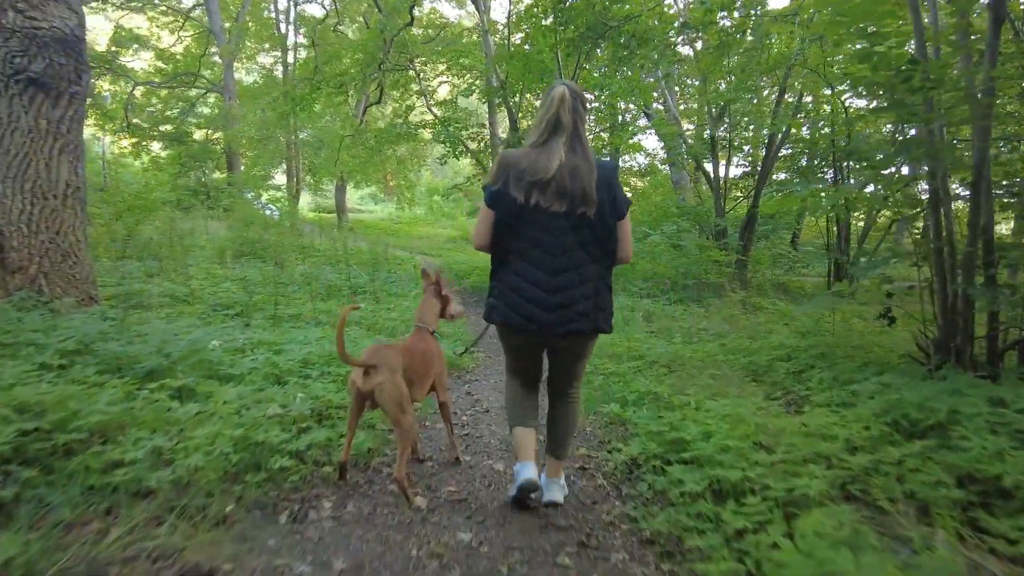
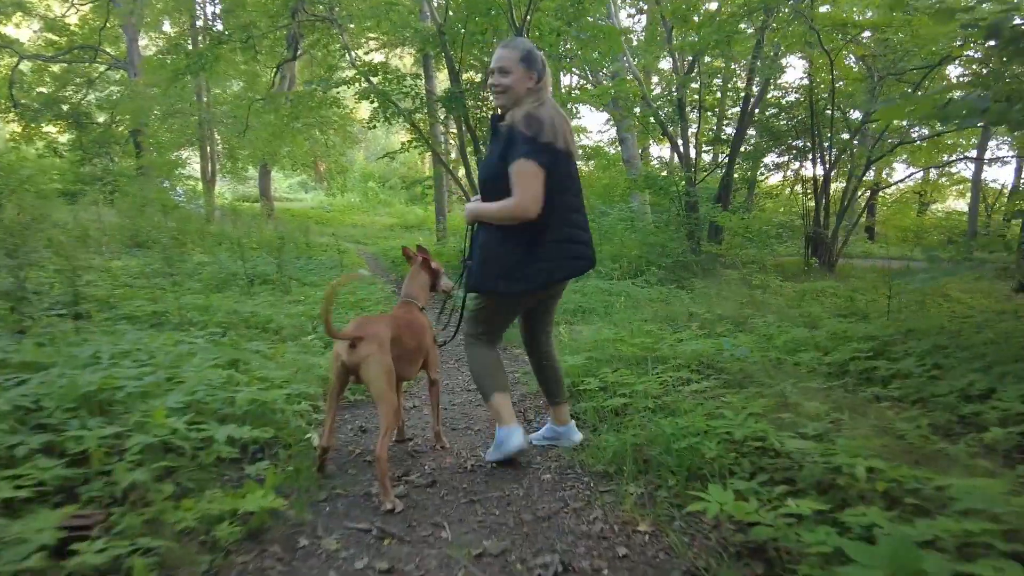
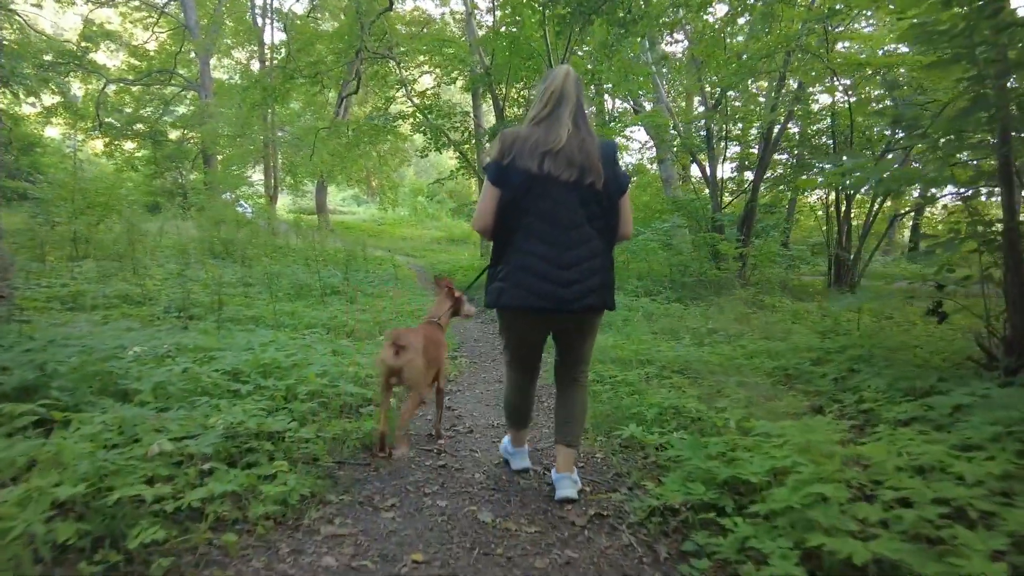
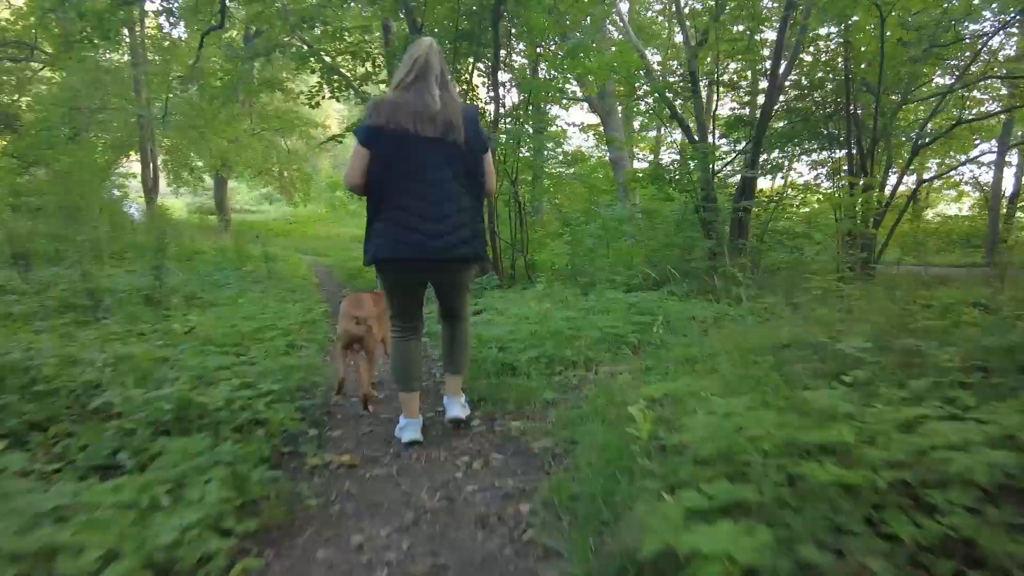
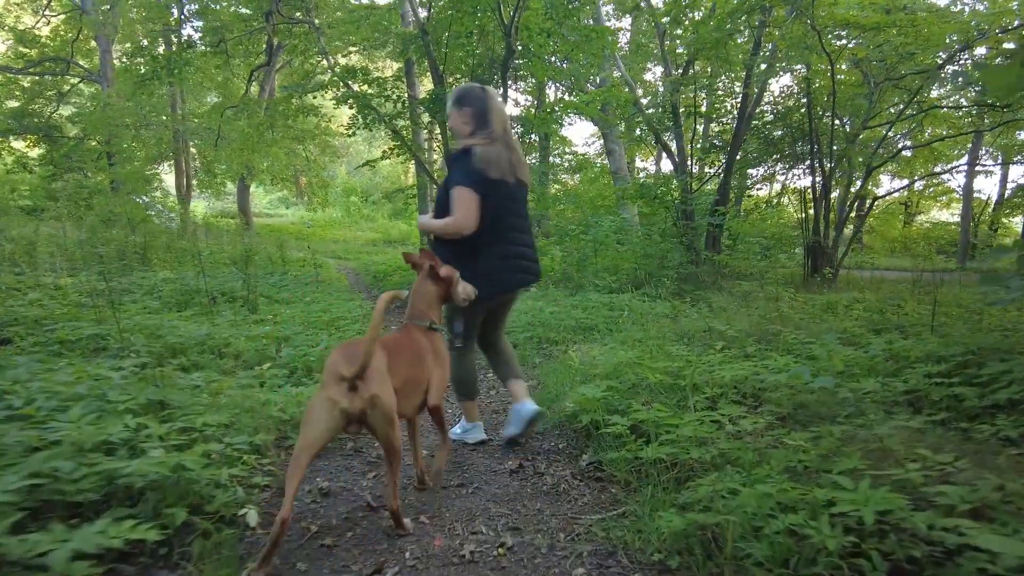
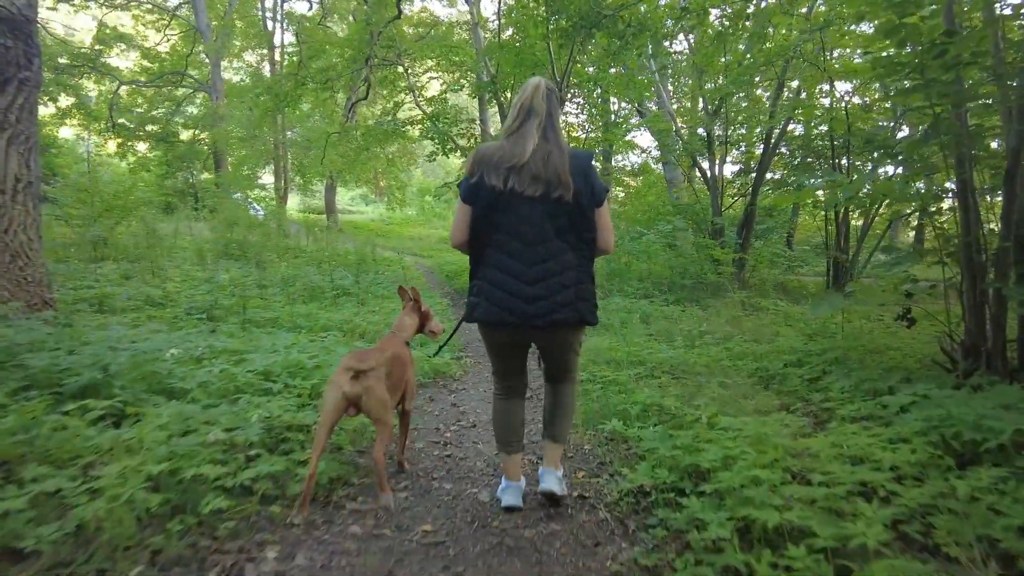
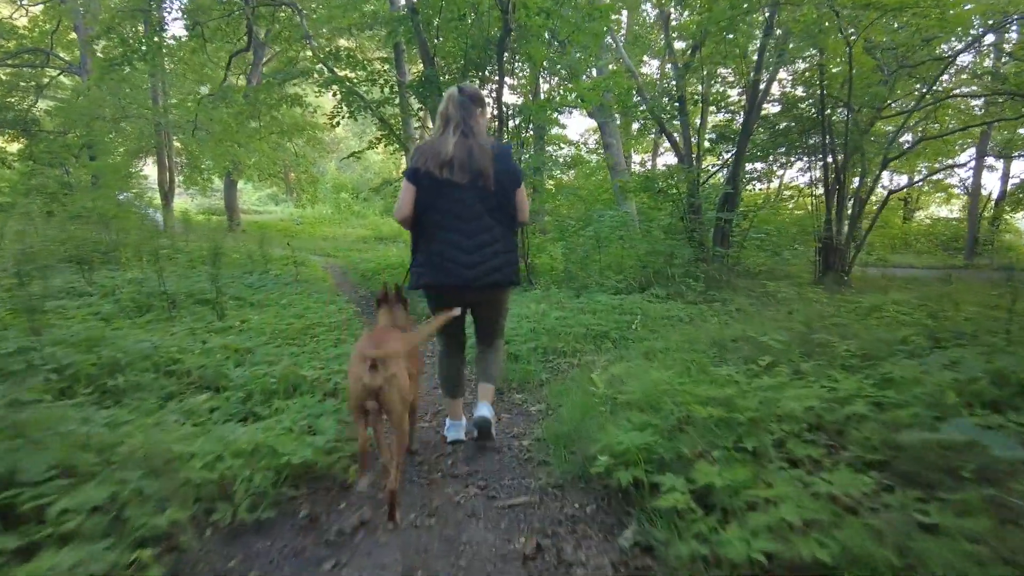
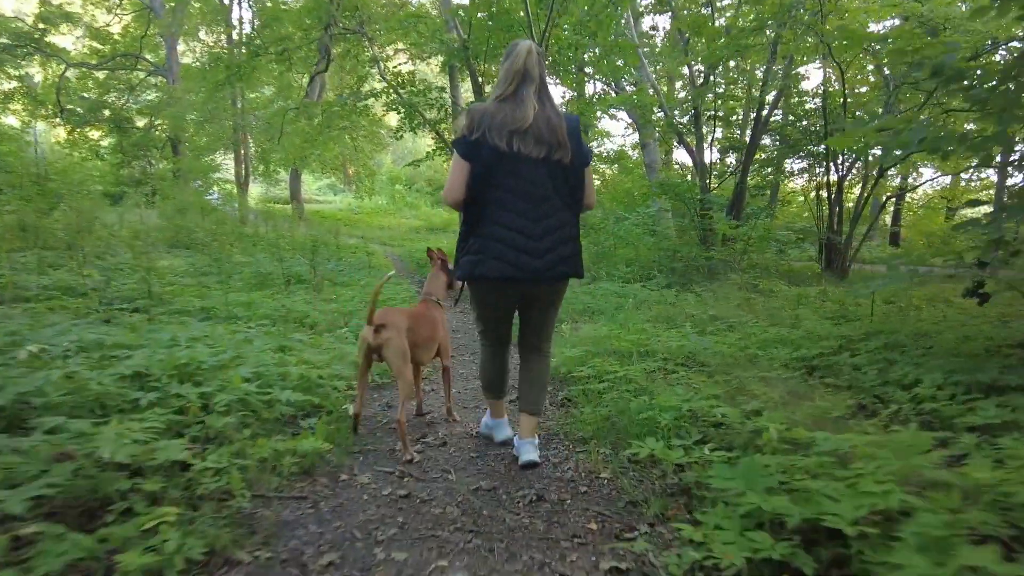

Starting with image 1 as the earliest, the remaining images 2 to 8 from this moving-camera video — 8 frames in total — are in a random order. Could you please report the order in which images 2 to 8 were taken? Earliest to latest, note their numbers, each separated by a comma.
6, 3, 8, 2, 5, 7, 4
